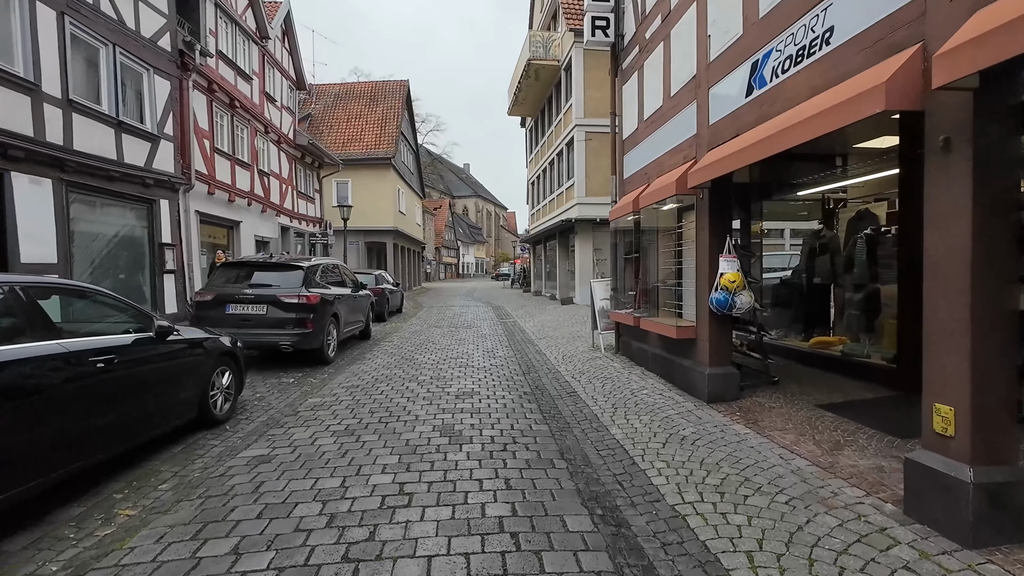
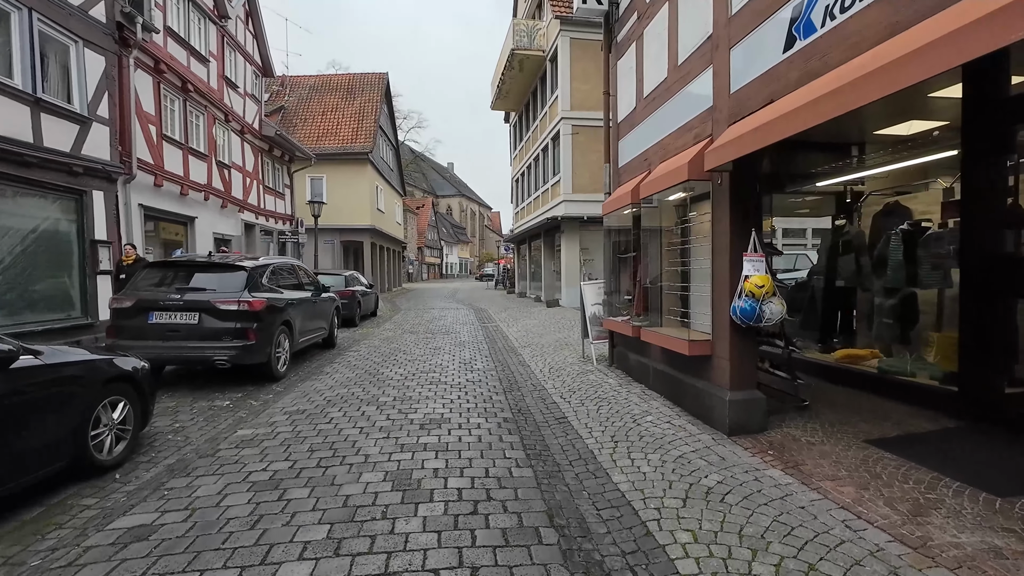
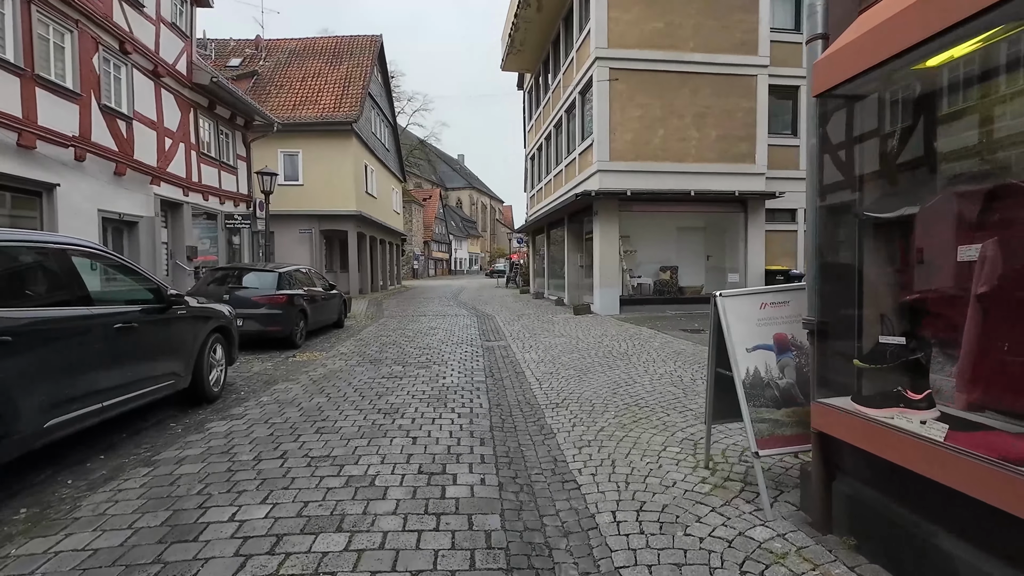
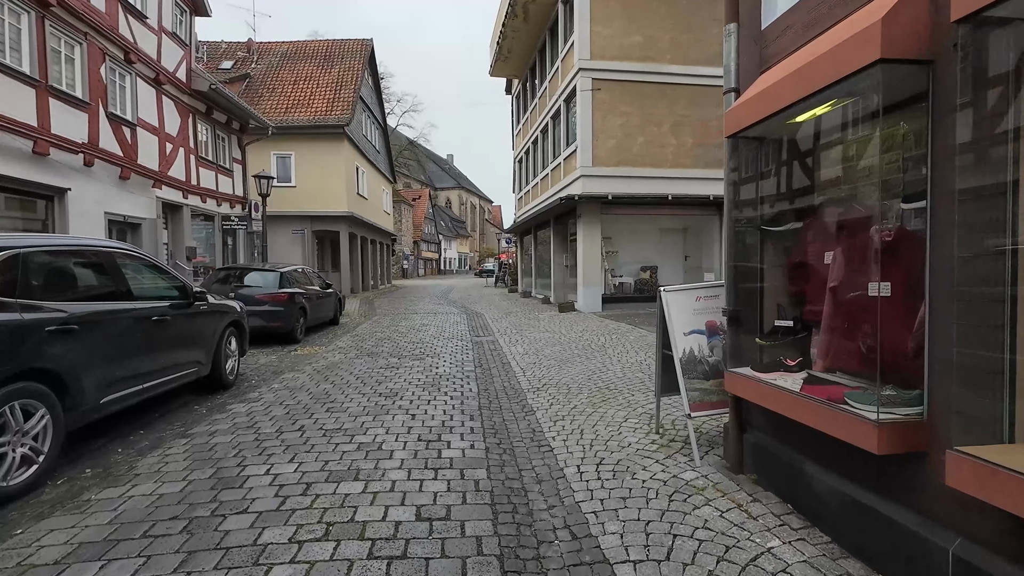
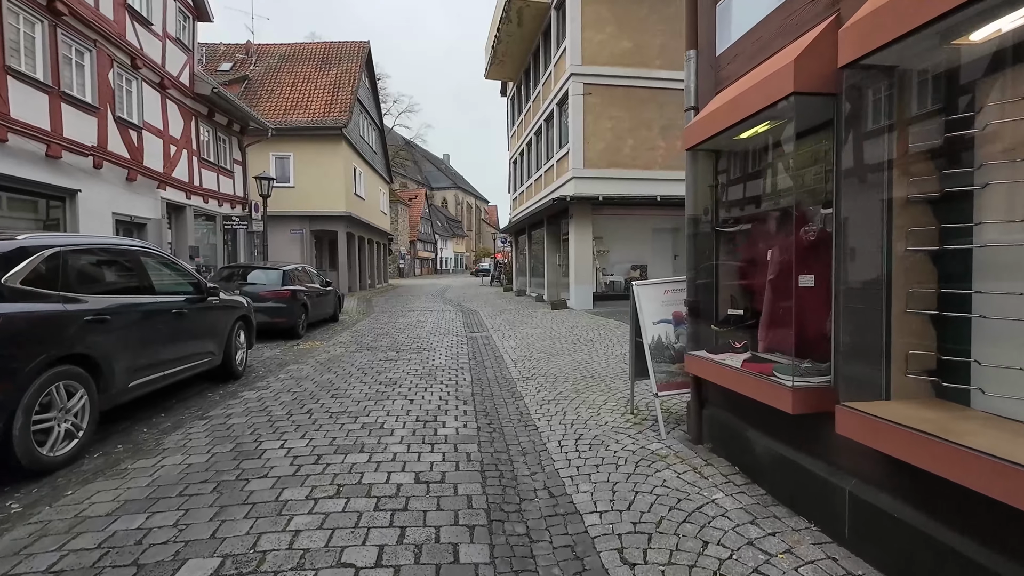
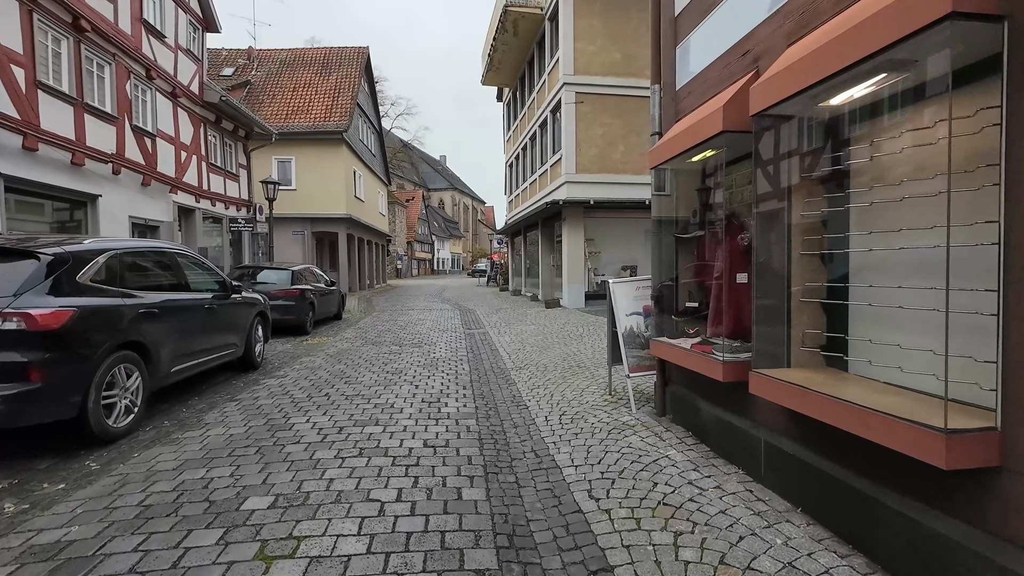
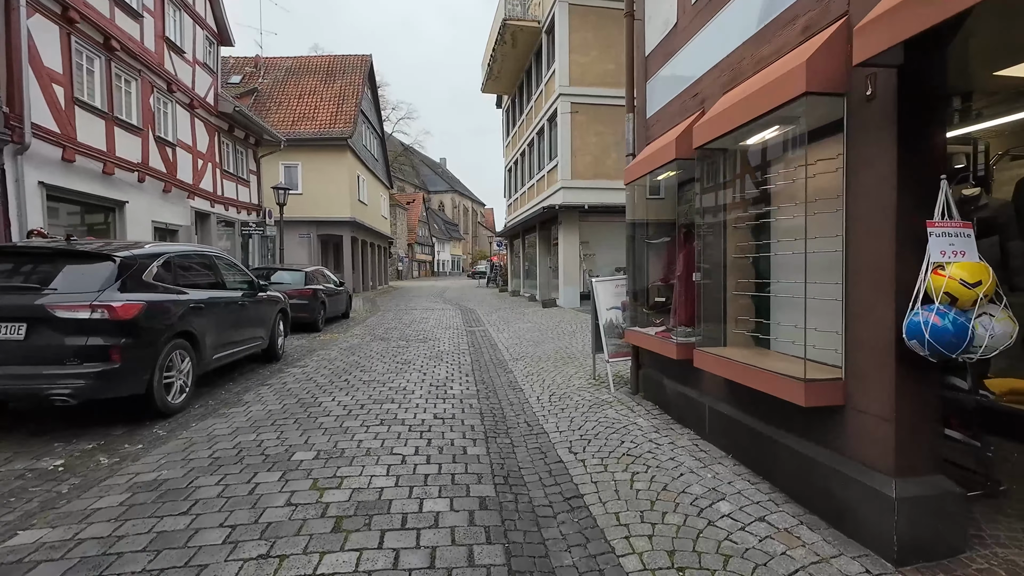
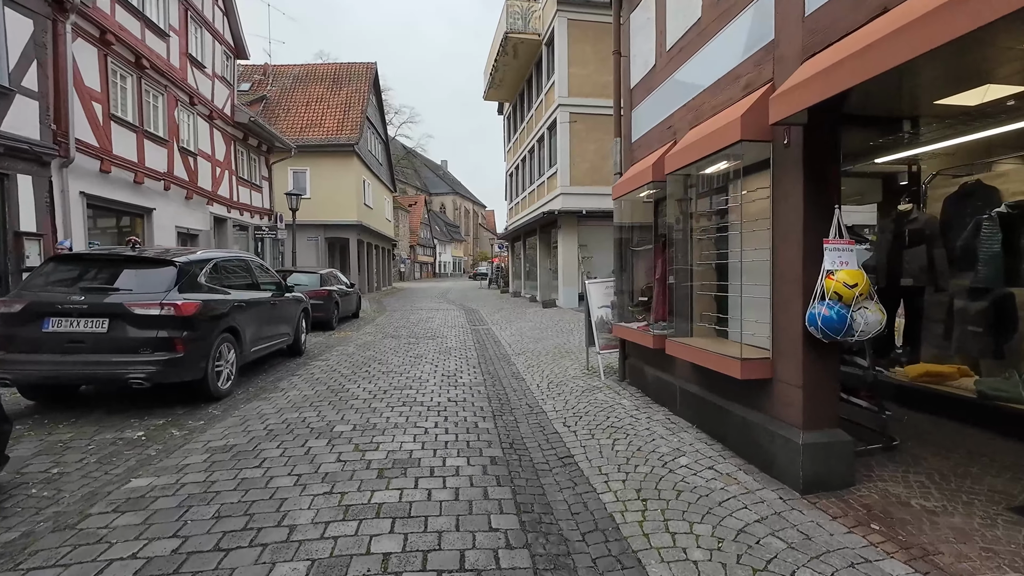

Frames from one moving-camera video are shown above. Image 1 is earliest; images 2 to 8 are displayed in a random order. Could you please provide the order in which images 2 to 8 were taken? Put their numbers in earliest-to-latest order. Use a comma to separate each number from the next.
2, 8, 7, 6, 5, 4, 3
